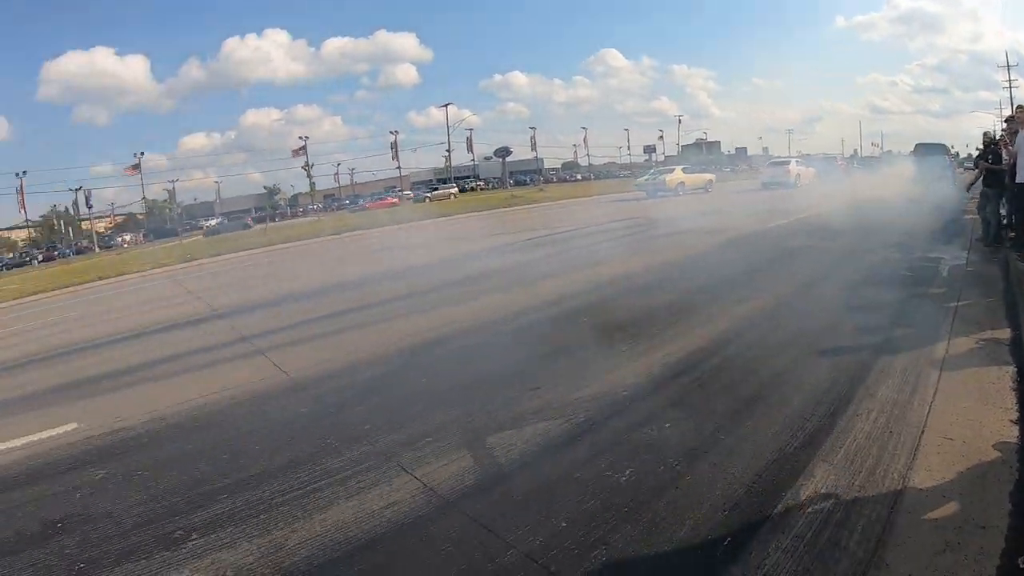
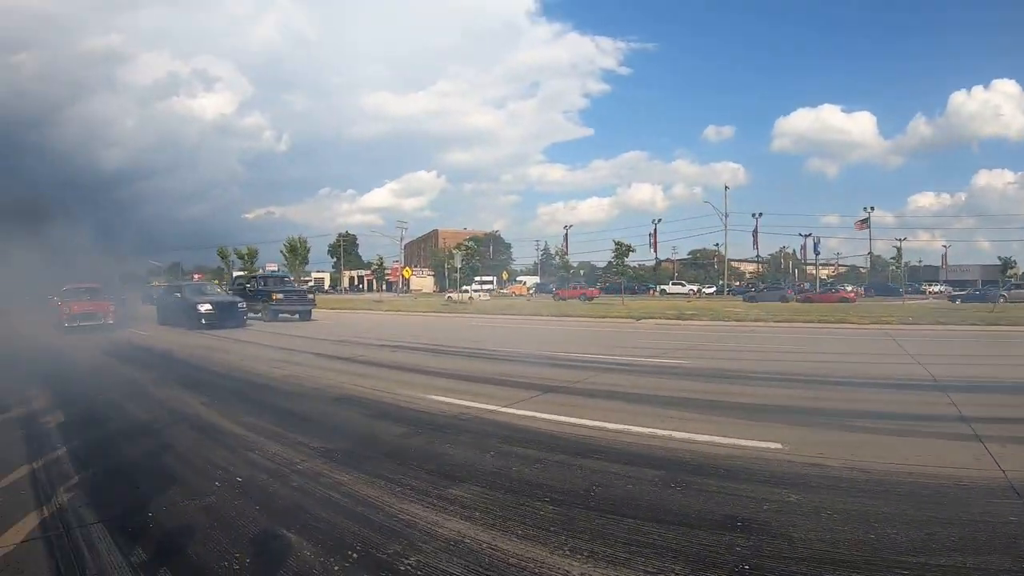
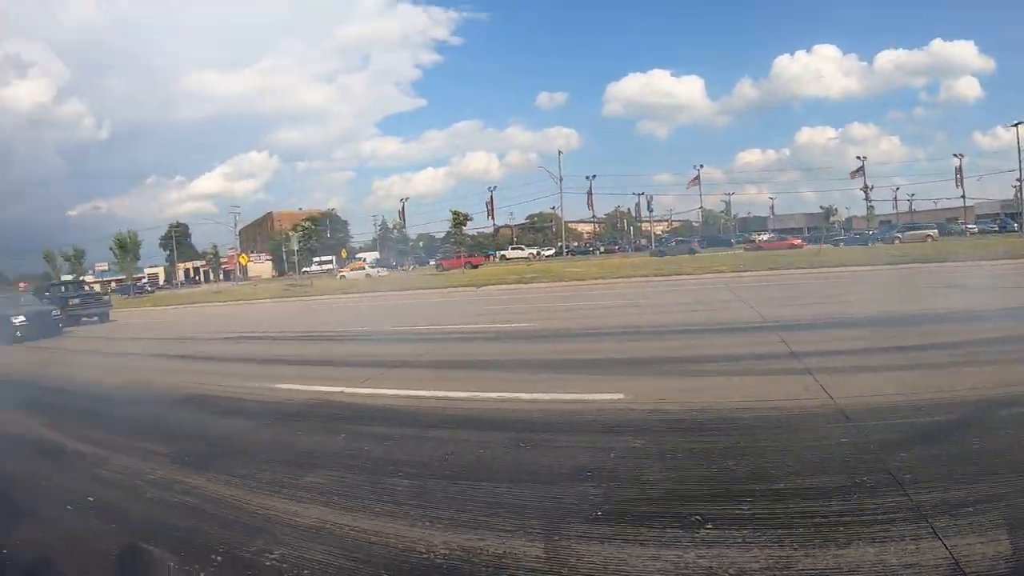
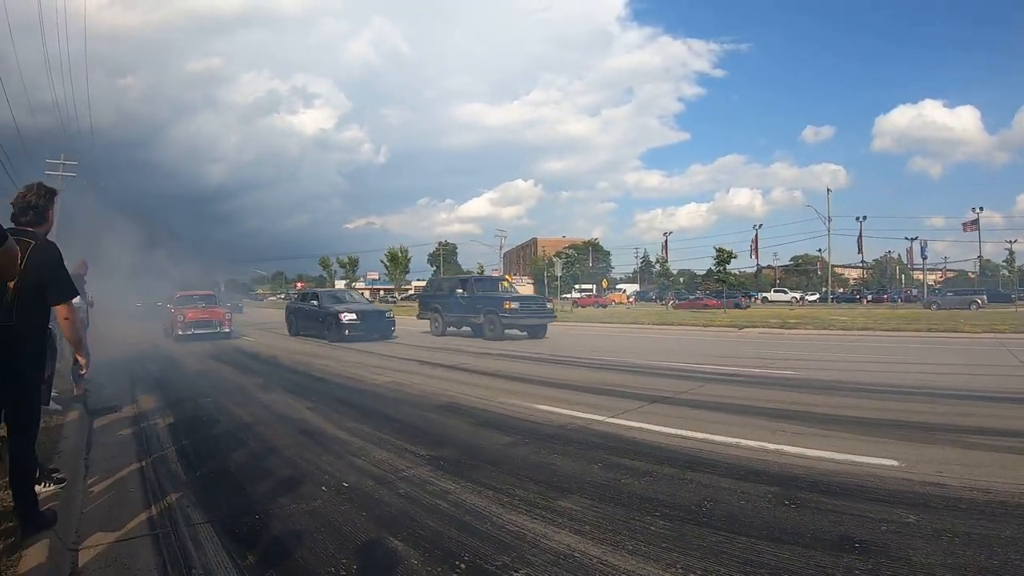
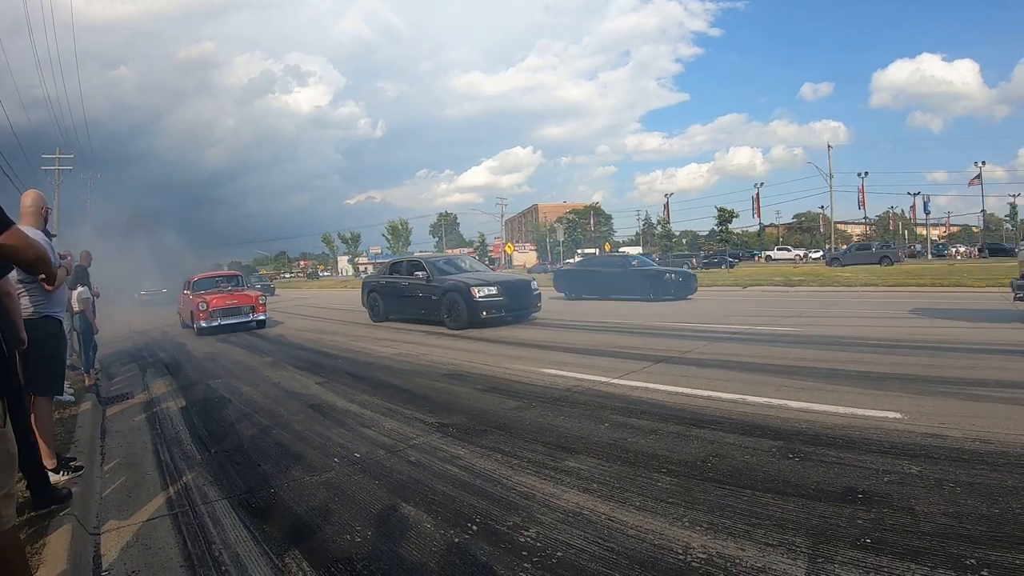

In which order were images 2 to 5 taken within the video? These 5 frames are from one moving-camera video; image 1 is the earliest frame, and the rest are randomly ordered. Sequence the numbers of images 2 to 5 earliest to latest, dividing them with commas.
3, 2, 4, 5
